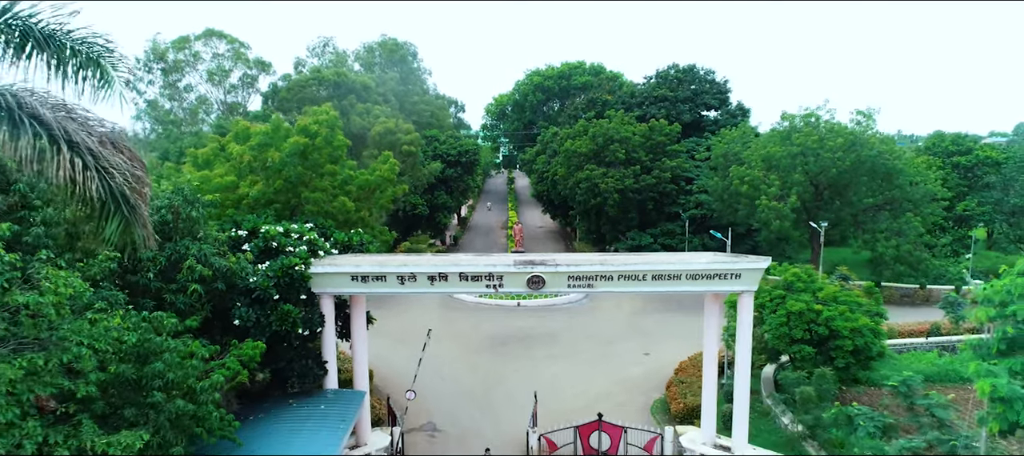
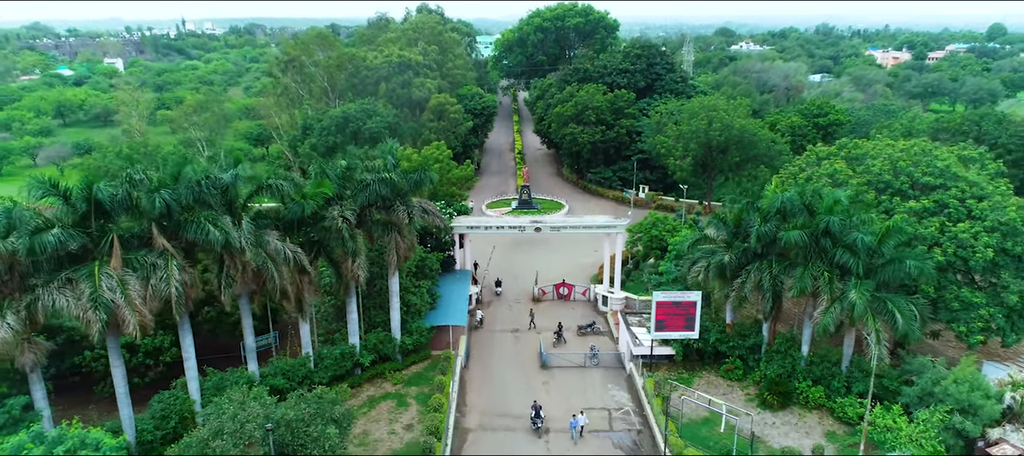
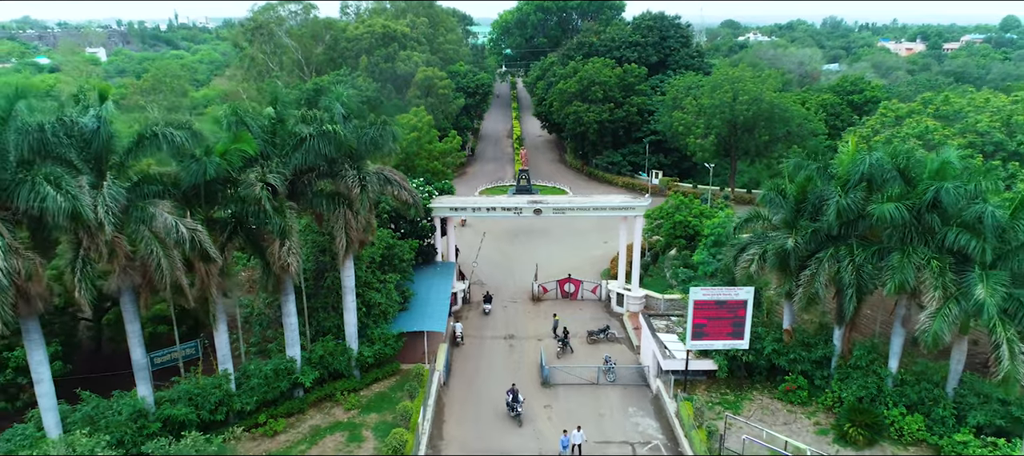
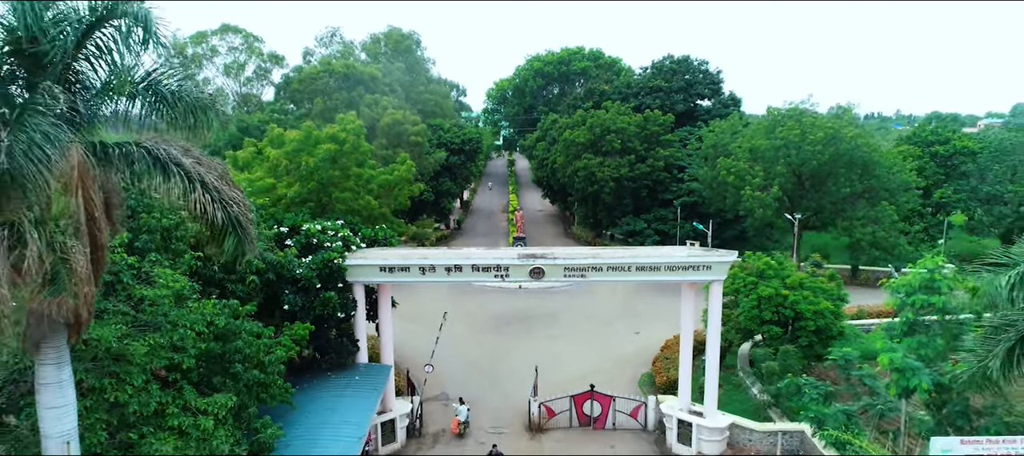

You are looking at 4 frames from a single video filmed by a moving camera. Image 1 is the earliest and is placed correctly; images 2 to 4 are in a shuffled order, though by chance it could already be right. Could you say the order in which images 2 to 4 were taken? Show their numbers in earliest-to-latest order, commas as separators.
4, 3, 2
